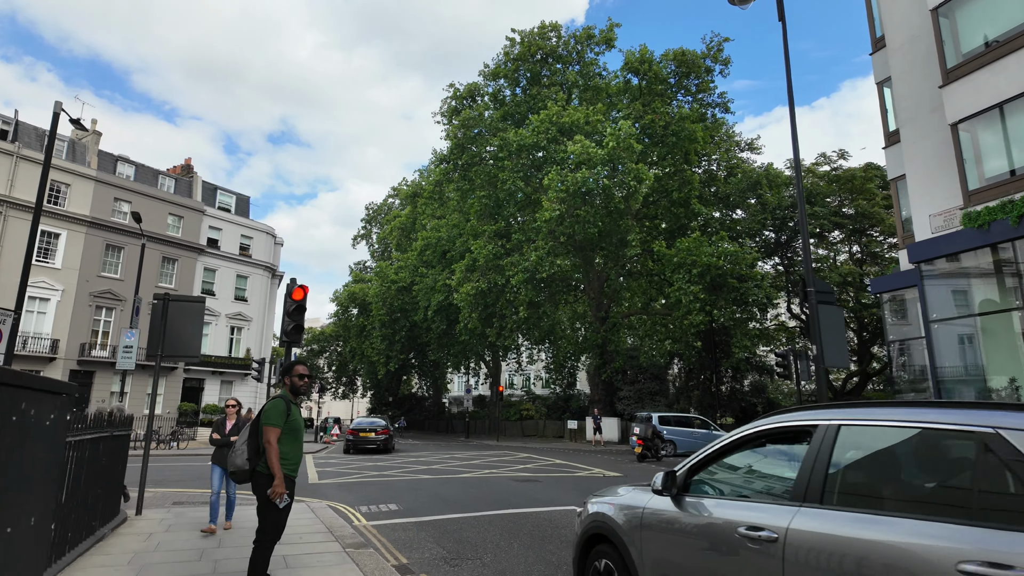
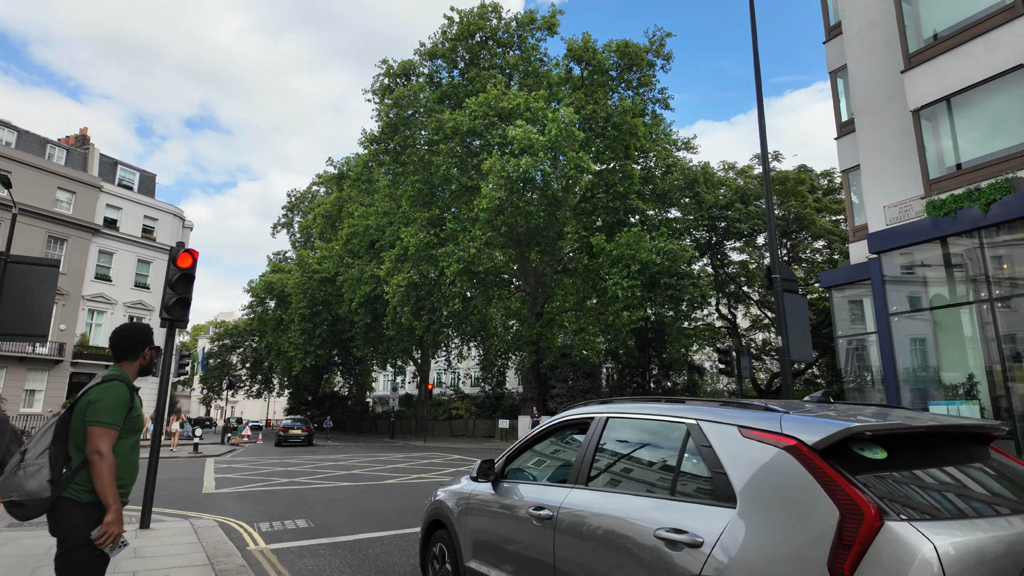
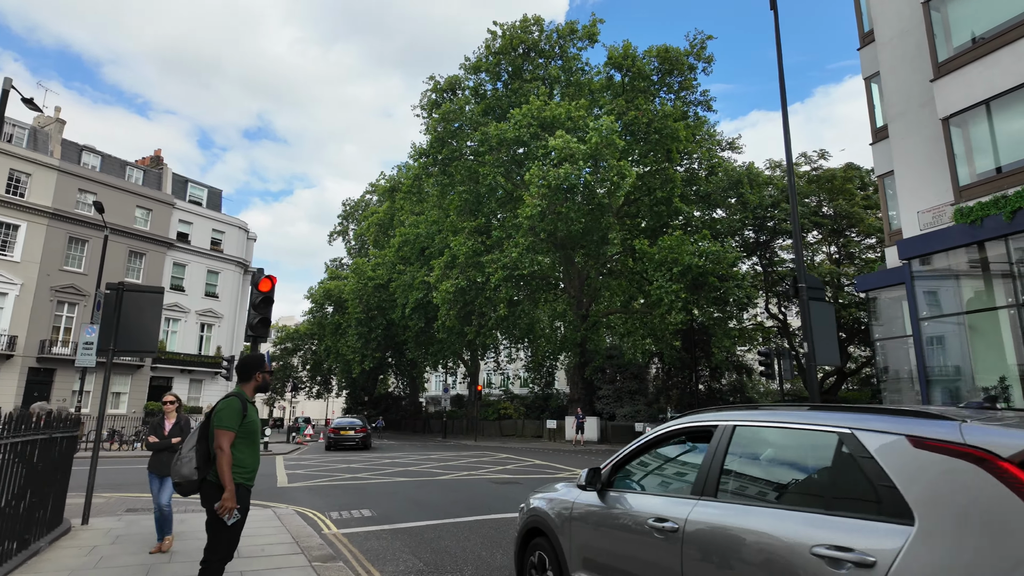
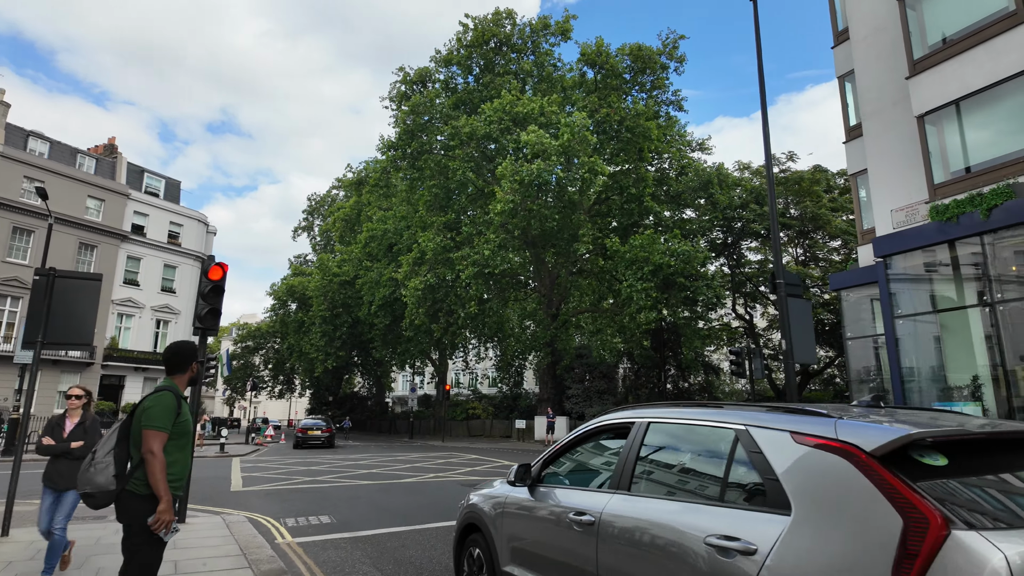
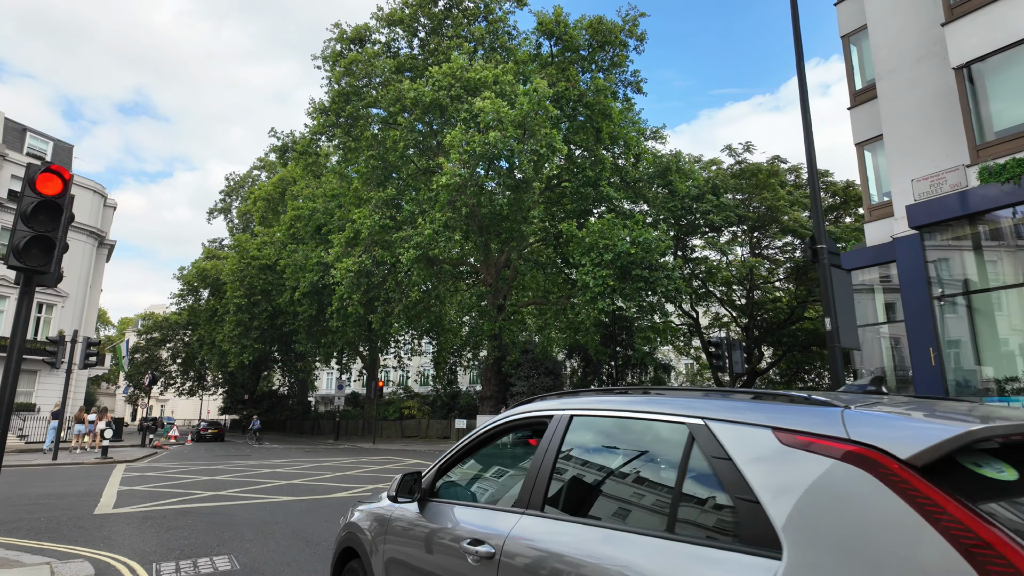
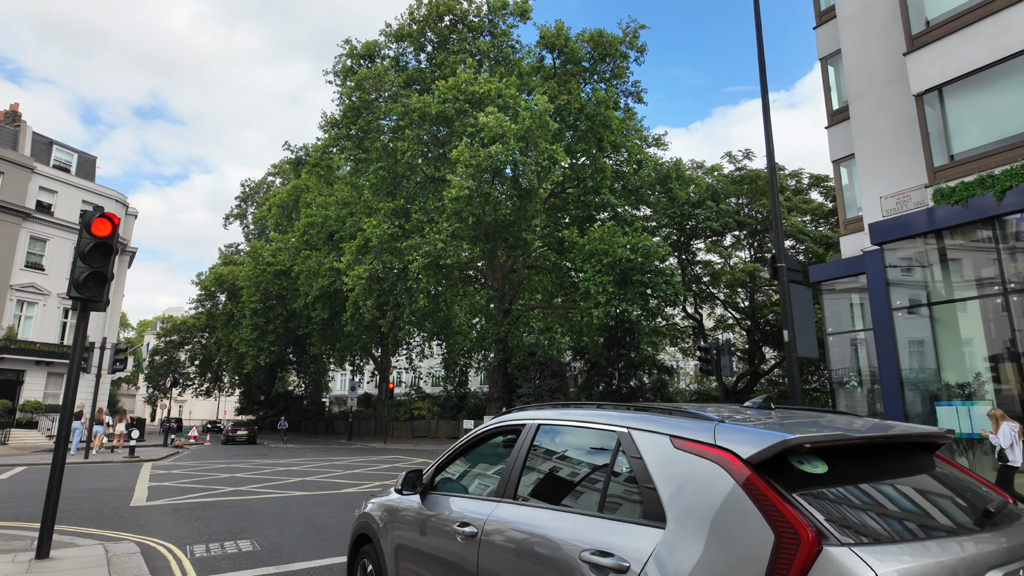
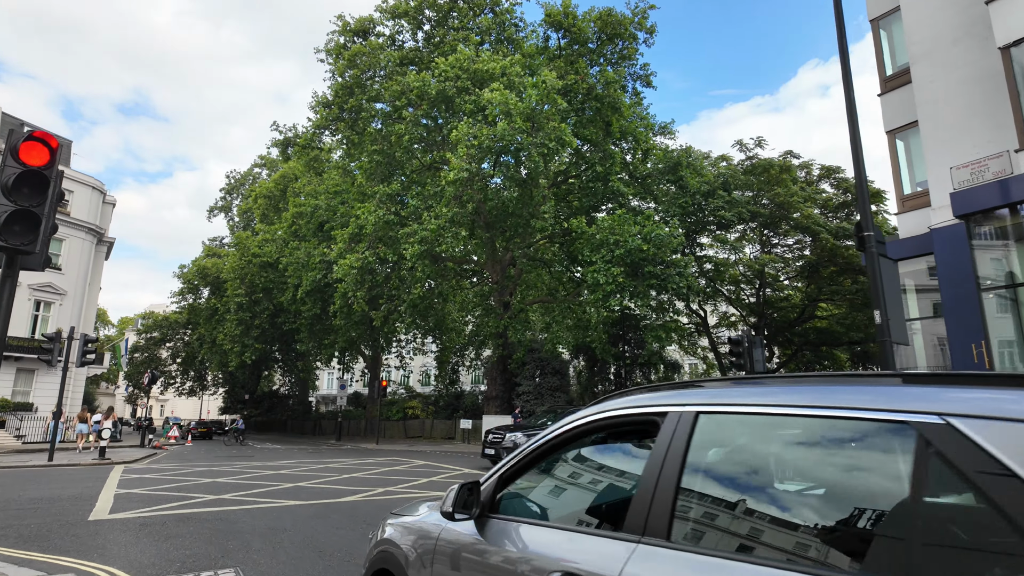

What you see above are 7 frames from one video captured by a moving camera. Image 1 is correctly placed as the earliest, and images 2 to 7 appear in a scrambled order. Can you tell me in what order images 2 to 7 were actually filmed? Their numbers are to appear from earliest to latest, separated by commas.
3, 4, 2, 6, 5, 7
